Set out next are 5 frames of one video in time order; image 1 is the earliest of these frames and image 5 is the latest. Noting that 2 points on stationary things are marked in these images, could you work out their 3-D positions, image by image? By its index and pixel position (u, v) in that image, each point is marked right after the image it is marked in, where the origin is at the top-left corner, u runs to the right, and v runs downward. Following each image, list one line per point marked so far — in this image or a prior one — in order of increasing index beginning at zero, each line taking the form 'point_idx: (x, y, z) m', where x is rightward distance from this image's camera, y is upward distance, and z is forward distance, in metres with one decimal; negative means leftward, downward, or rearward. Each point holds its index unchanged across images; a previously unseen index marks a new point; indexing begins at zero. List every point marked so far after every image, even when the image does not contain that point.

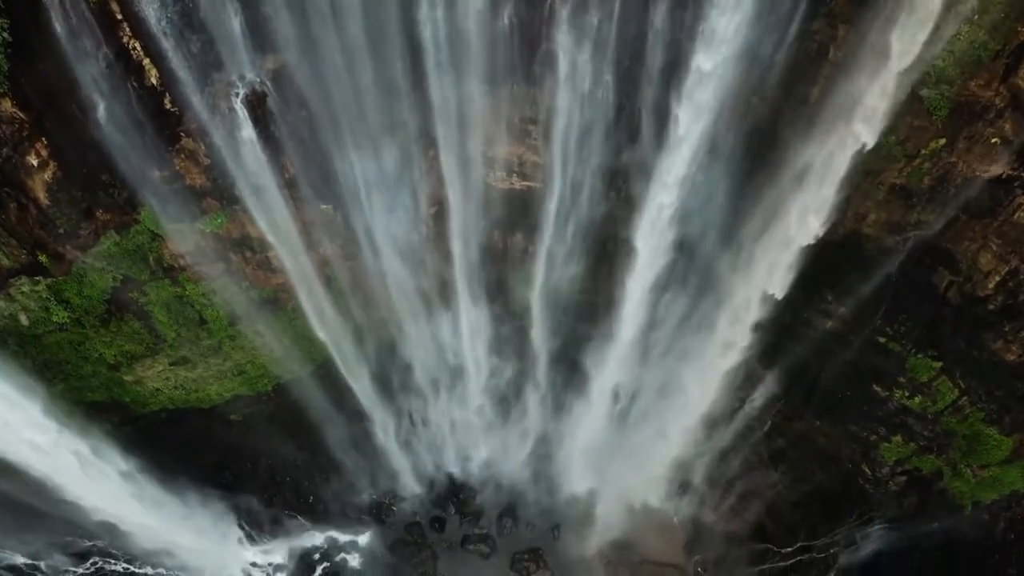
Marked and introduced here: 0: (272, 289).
0: (-3.4, 0.0, +10.2) m
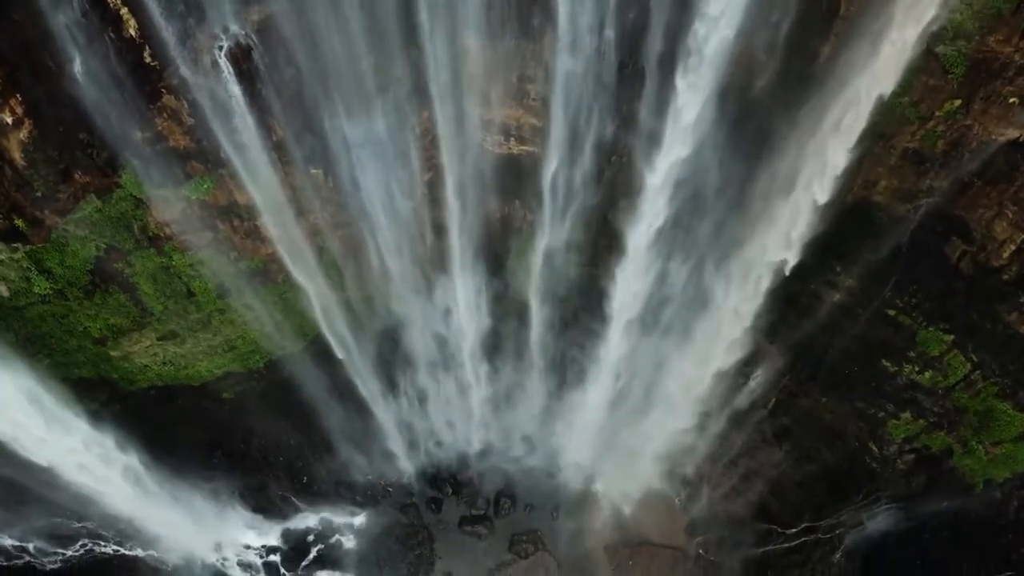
0: (-3.4, +0.4, +9.9) m
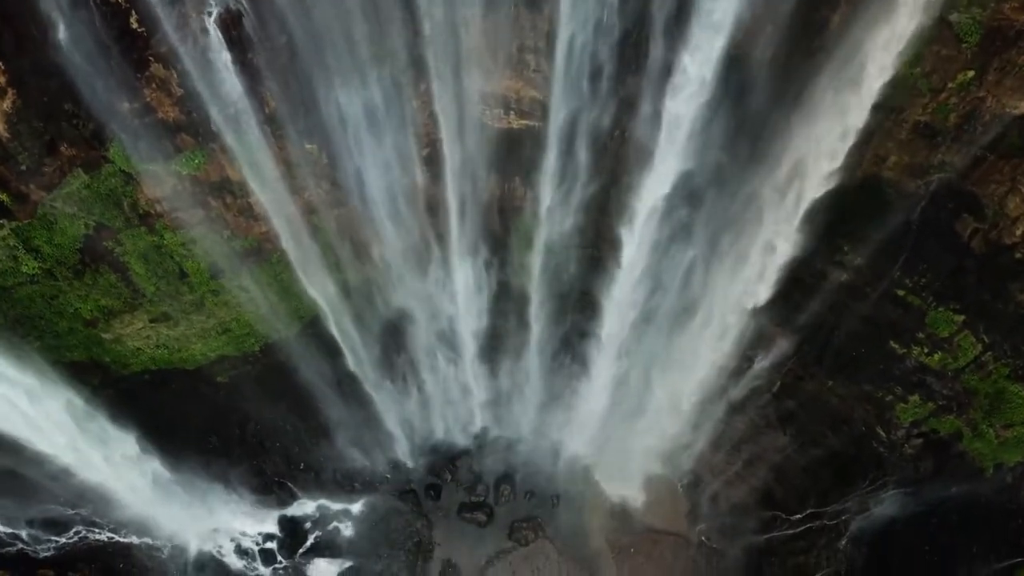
0: (-3.4, +0.6, +9.7) m
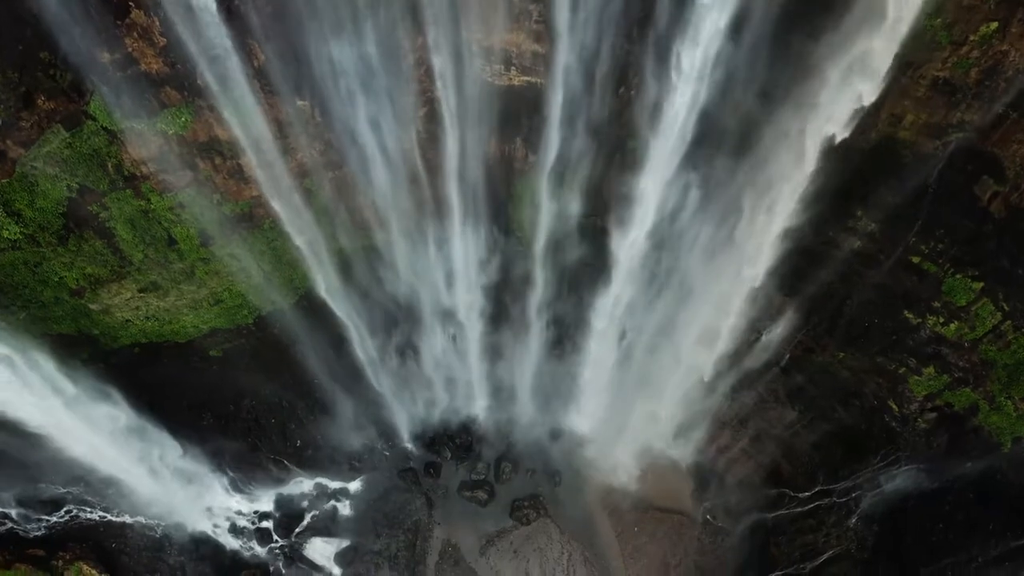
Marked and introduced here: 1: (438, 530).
0: (-3.4, +1.1, +9.3) m
1: (-1.2, -3.9, +11.5) m
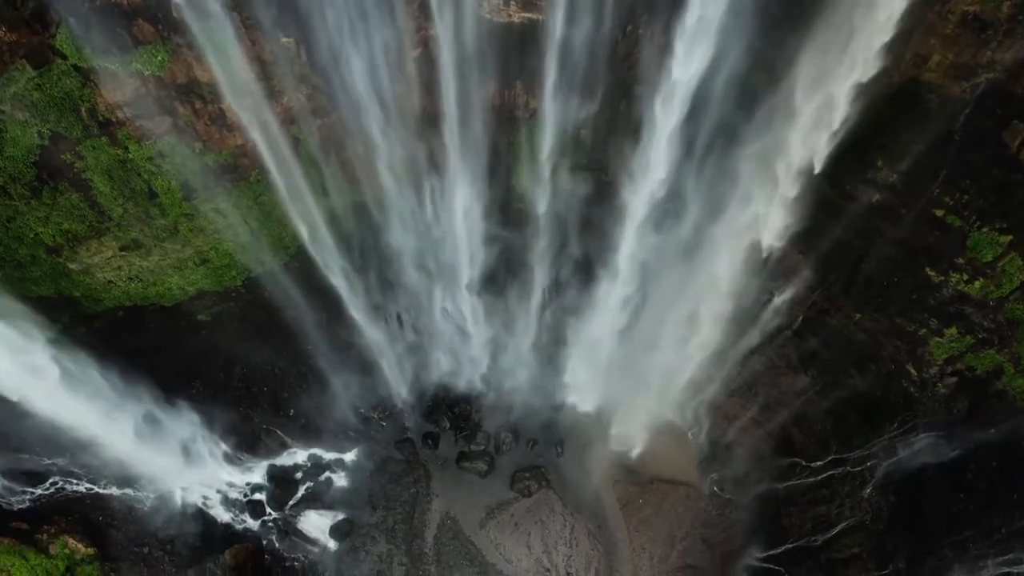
0: (-3.4, +1.6, +8.8) m
1: (-1.2, -3.3, +11.1) m
